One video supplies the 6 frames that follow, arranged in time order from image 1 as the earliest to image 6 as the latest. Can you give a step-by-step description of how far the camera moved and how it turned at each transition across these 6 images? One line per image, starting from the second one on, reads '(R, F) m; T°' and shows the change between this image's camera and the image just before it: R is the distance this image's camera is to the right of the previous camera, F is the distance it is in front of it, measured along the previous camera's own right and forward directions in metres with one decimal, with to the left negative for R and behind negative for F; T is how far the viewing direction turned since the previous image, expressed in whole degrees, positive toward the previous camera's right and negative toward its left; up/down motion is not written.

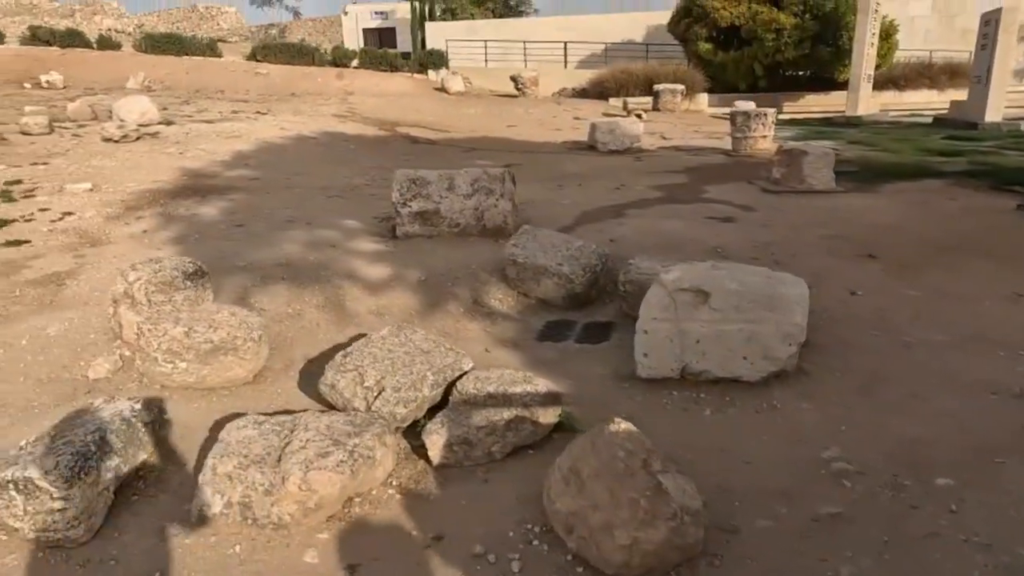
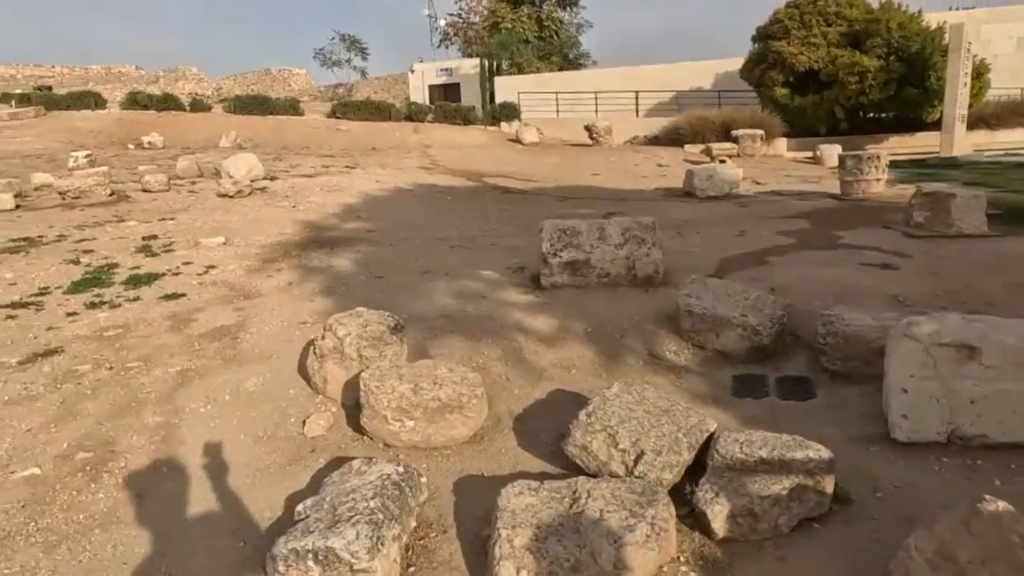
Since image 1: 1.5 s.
(-1.1, +0.1) m; -4°
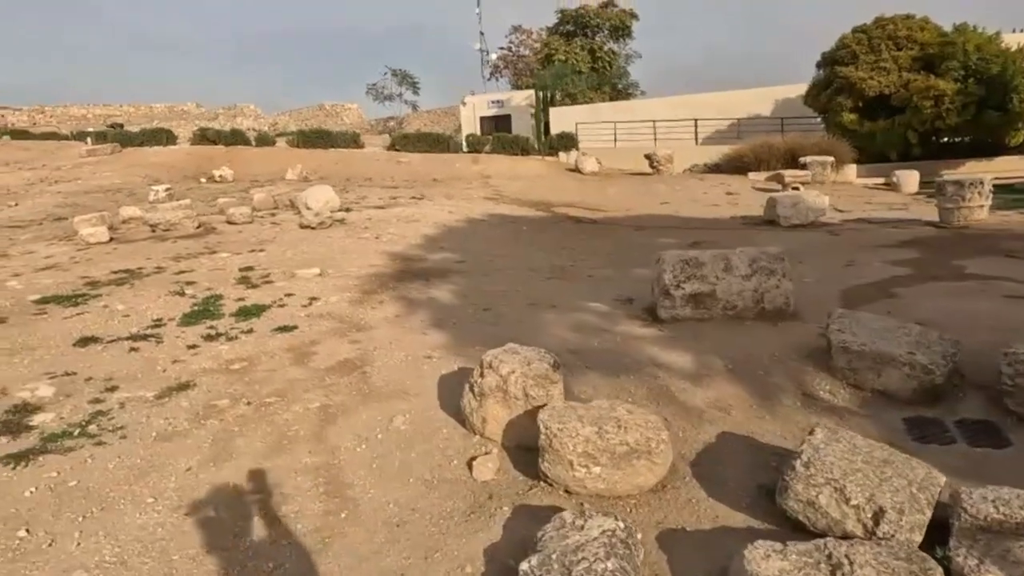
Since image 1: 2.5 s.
(-0.8, +0.2) m; -4°
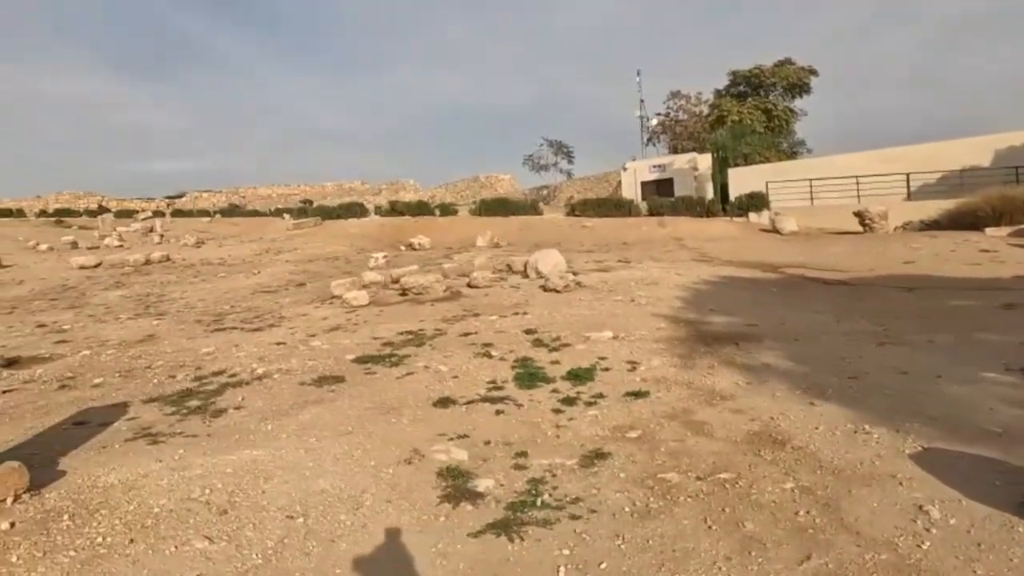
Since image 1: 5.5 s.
(-2.5, +0.2) m; -11°
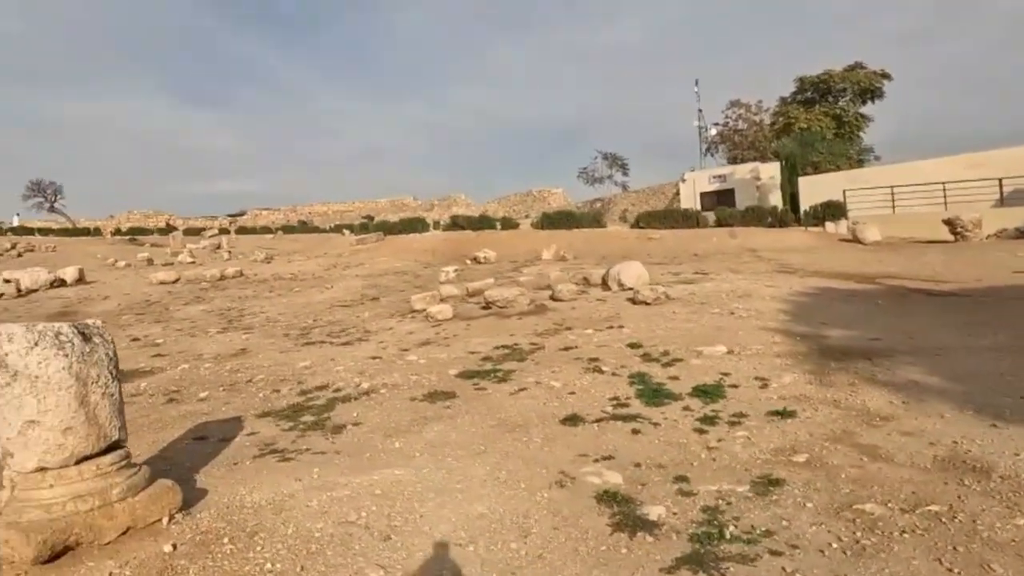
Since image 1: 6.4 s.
(-0.9, +0.3) m; -4°
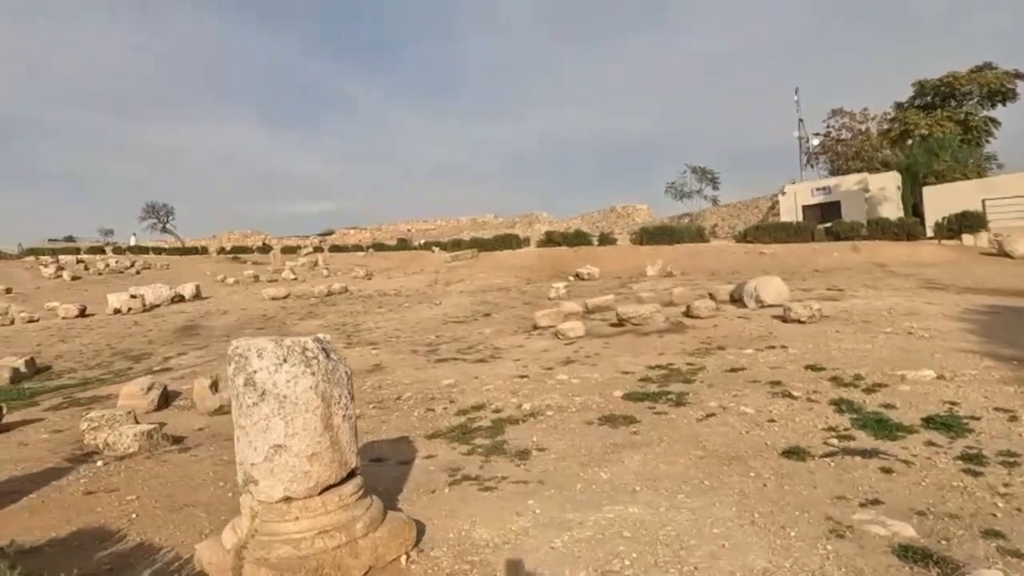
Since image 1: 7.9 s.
(-1.3, +0.5) m; -7°
